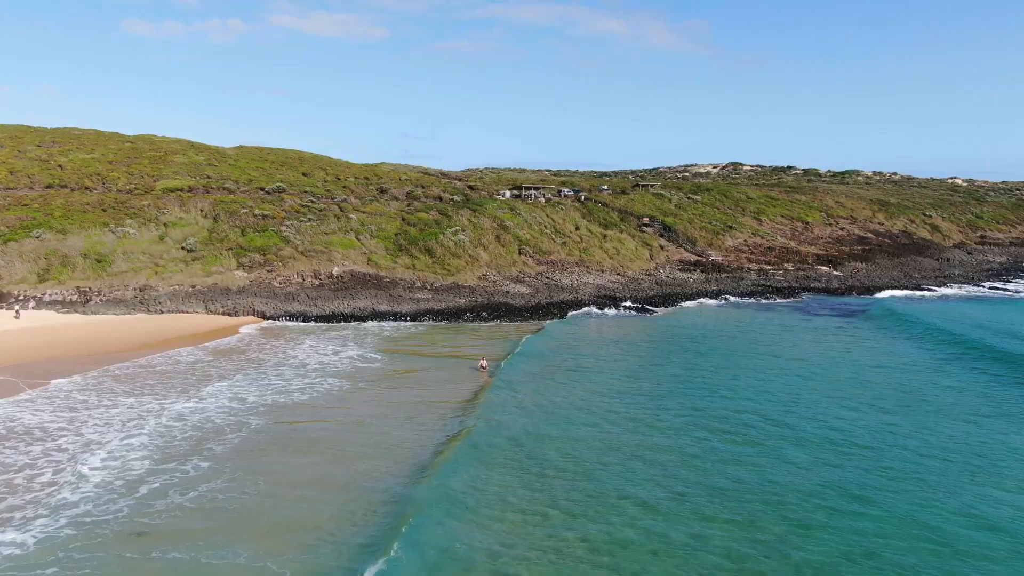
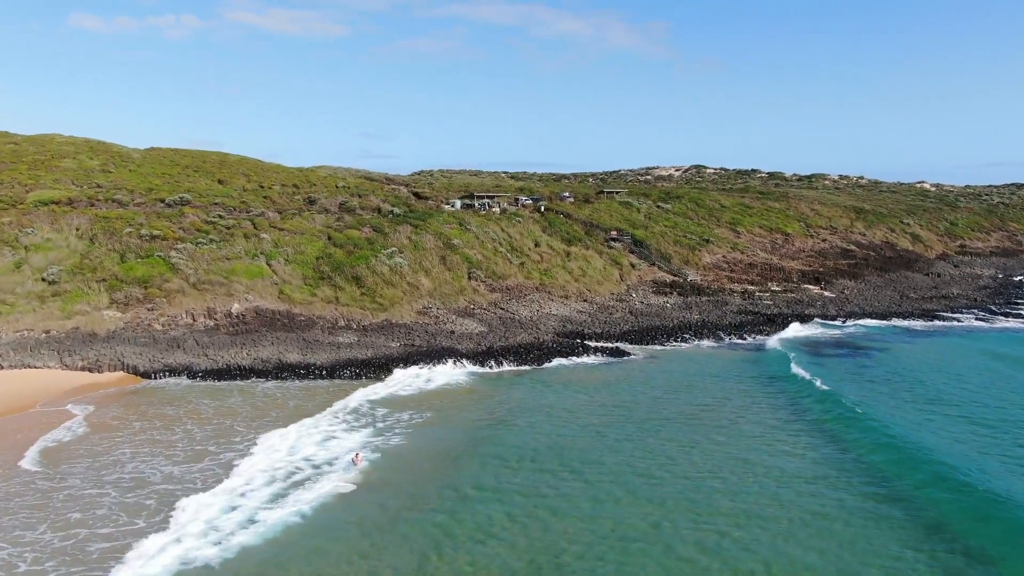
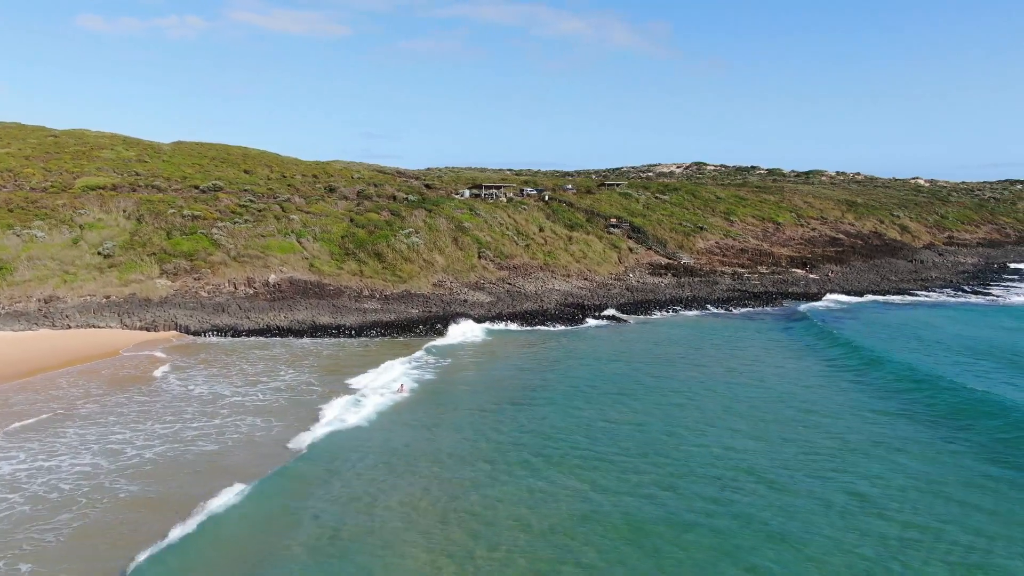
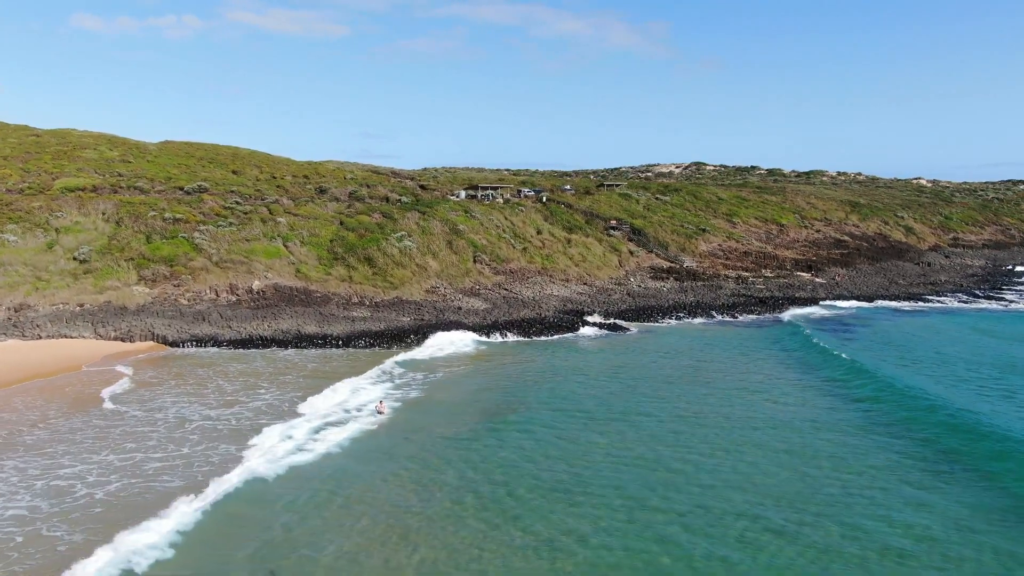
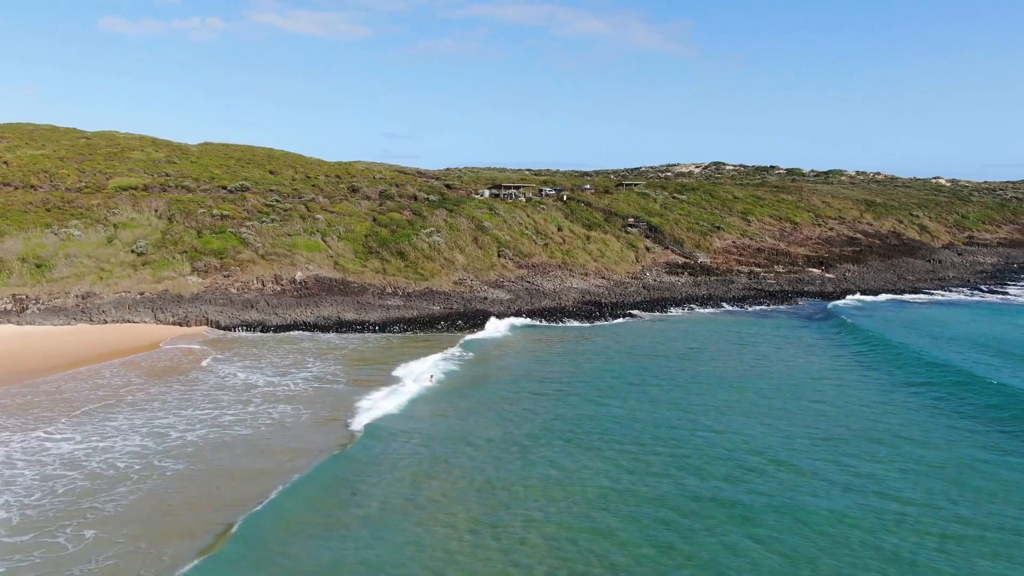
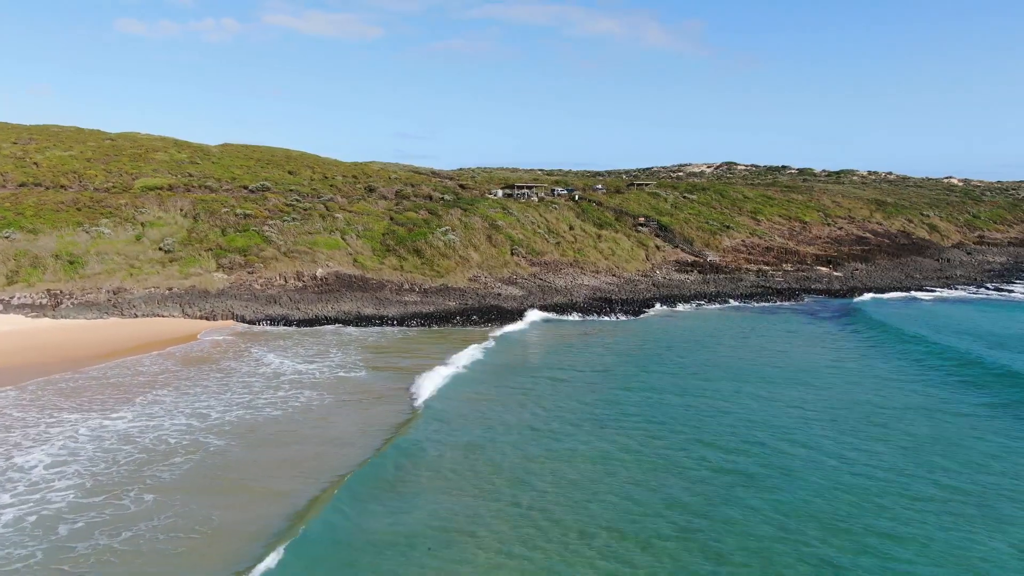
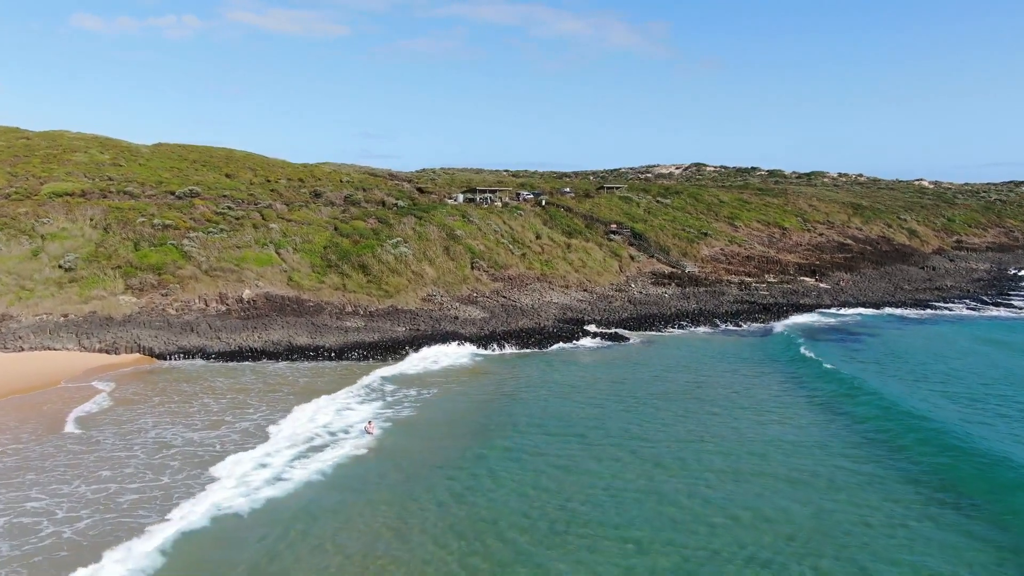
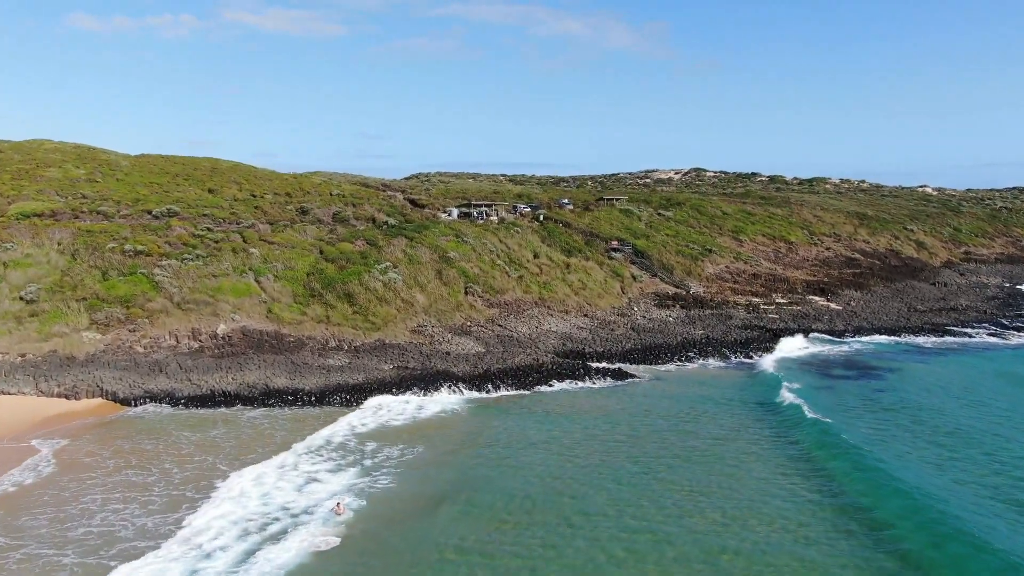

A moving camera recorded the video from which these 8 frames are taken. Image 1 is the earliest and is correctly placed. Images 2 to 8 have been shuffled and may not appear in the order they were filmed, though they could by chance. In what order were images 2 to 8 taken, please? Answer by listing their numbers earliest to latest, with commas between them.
6, 5, 3, 4, 7, 2, 8
